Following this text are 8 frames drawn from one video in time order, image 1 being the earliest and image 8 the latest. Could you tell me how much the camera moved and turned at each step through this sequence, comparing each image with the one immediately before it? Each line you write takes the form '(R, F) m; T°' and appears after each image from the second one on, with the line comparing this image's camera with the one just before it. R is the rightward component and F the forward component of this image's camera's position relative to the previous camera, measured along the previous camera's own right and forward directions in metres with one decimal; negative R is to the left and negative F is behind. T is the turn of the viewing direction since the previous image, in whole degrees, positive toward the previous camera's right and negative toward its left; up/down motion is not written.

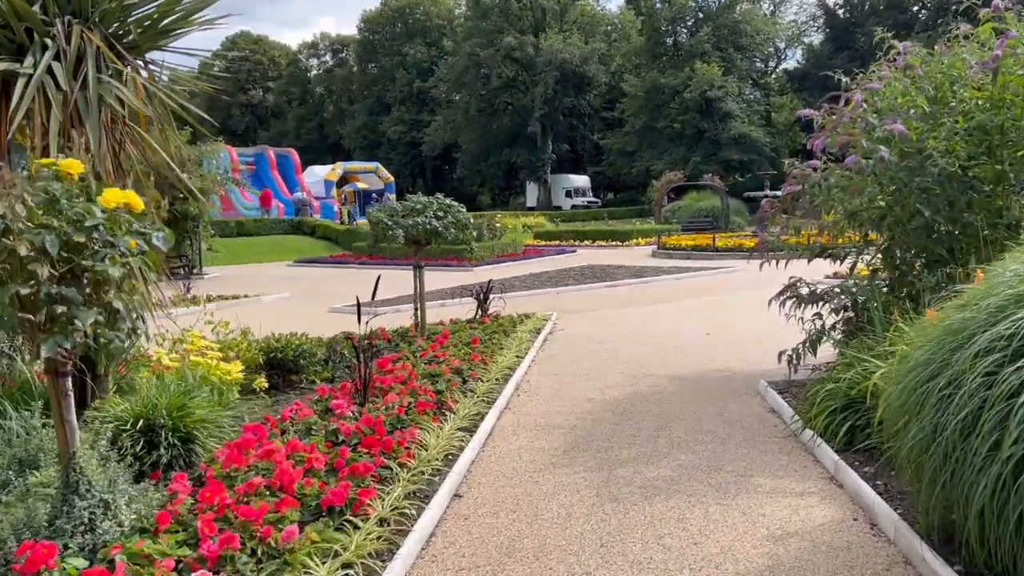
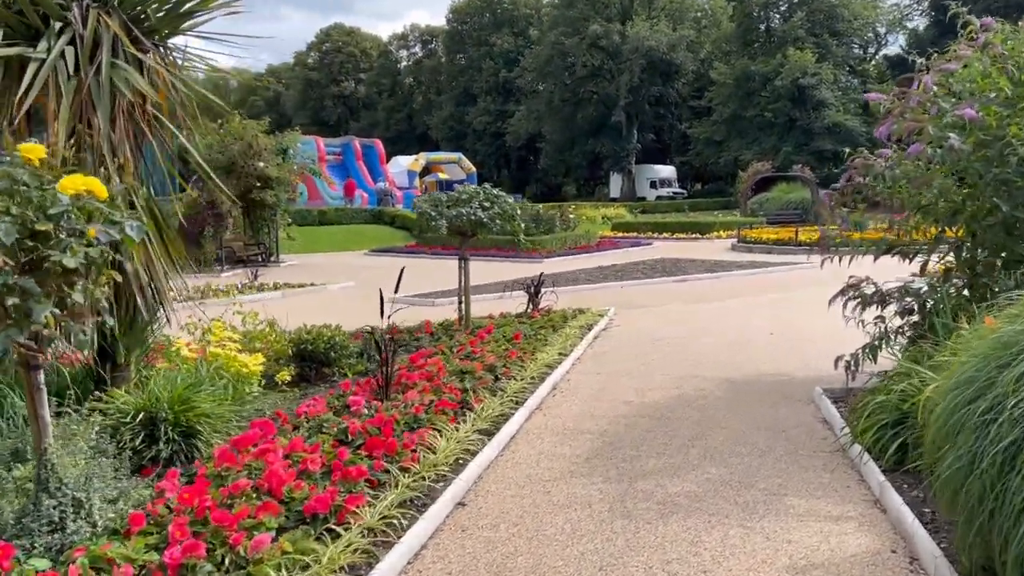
(+0.3, +0.3) m; -6°
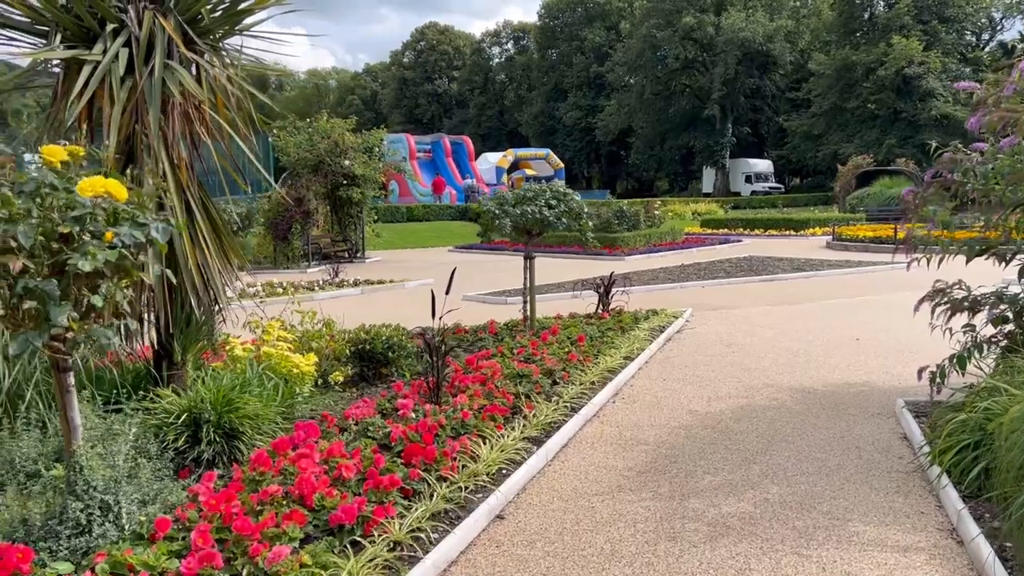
(+0.2, +0.2) m; -6°
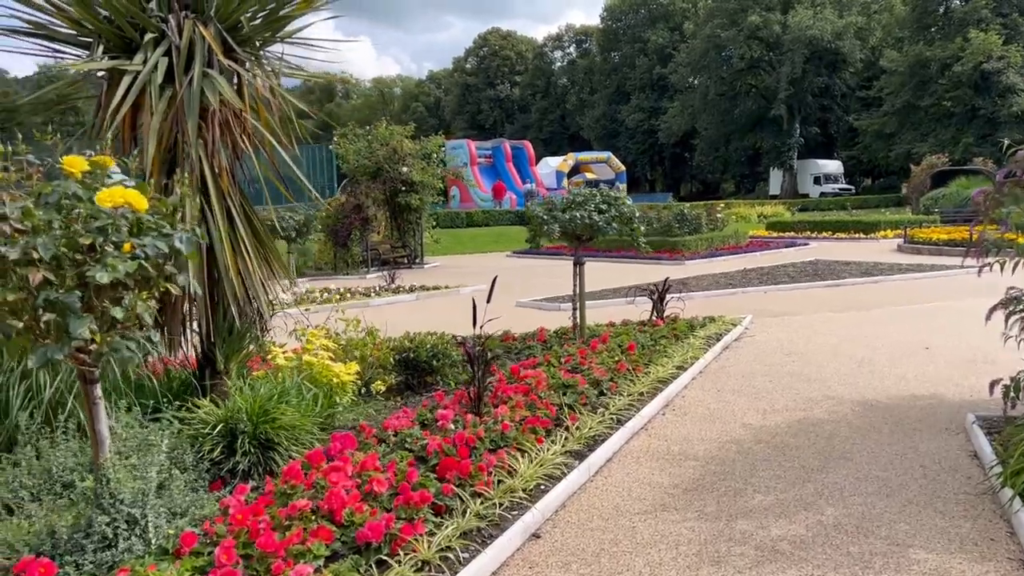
(+0.1, +0.1) m; -4°
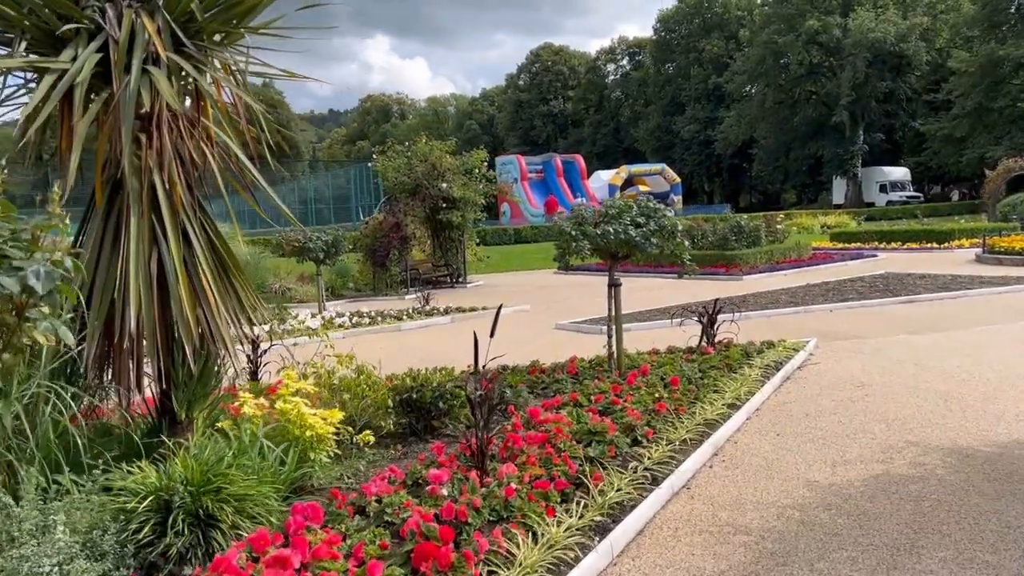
(+0.2, +0.8) m; -4°
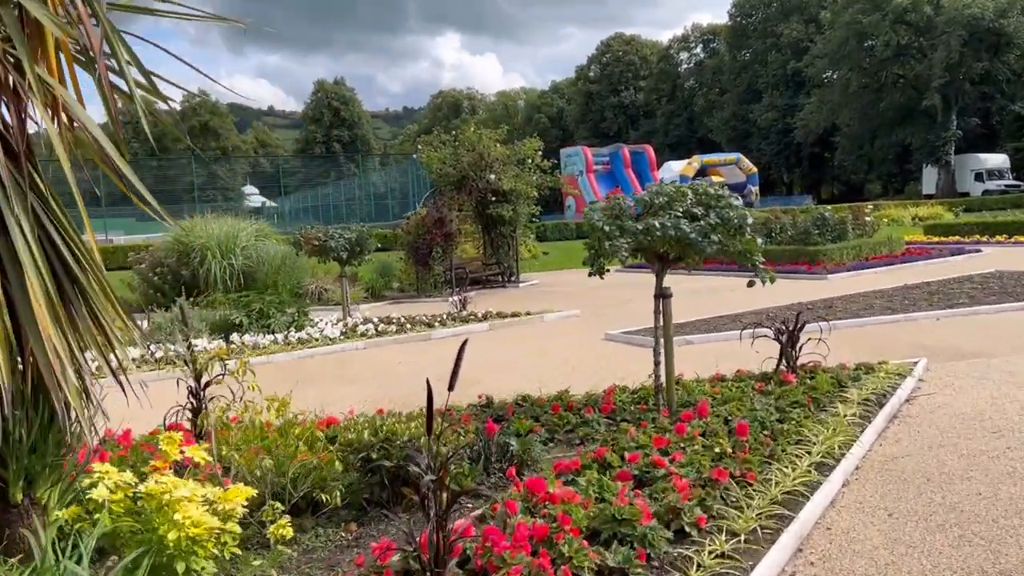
(+0.3, +1.4) m; -5°
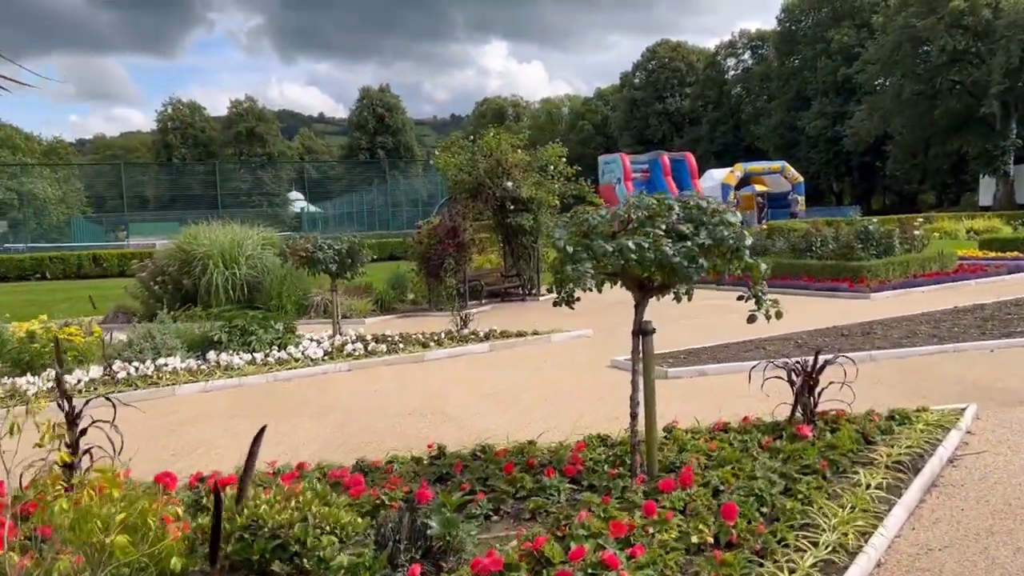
(+0.4, +0.8) m; -3°
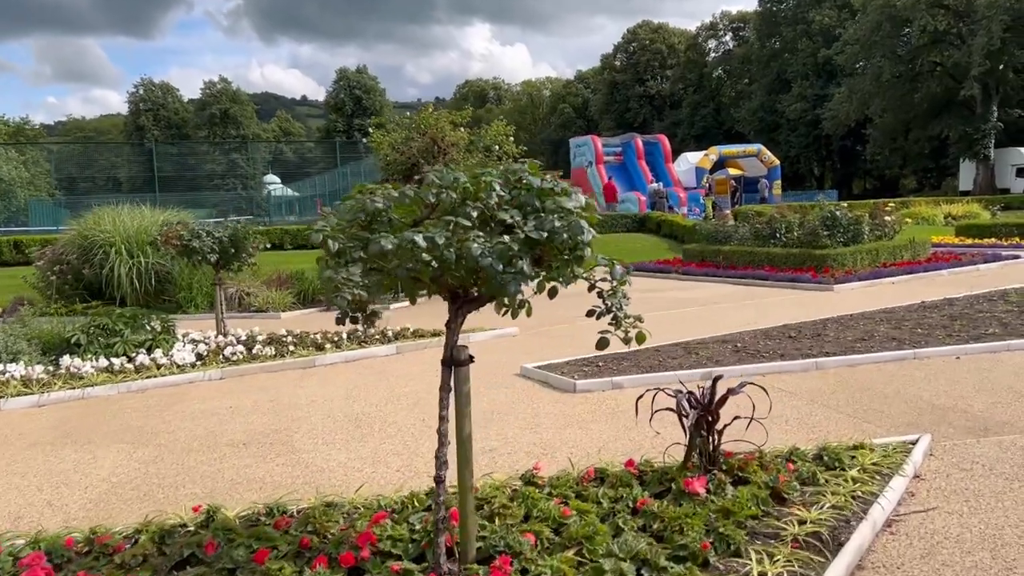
(+0.7, +1.1) m; +1°
